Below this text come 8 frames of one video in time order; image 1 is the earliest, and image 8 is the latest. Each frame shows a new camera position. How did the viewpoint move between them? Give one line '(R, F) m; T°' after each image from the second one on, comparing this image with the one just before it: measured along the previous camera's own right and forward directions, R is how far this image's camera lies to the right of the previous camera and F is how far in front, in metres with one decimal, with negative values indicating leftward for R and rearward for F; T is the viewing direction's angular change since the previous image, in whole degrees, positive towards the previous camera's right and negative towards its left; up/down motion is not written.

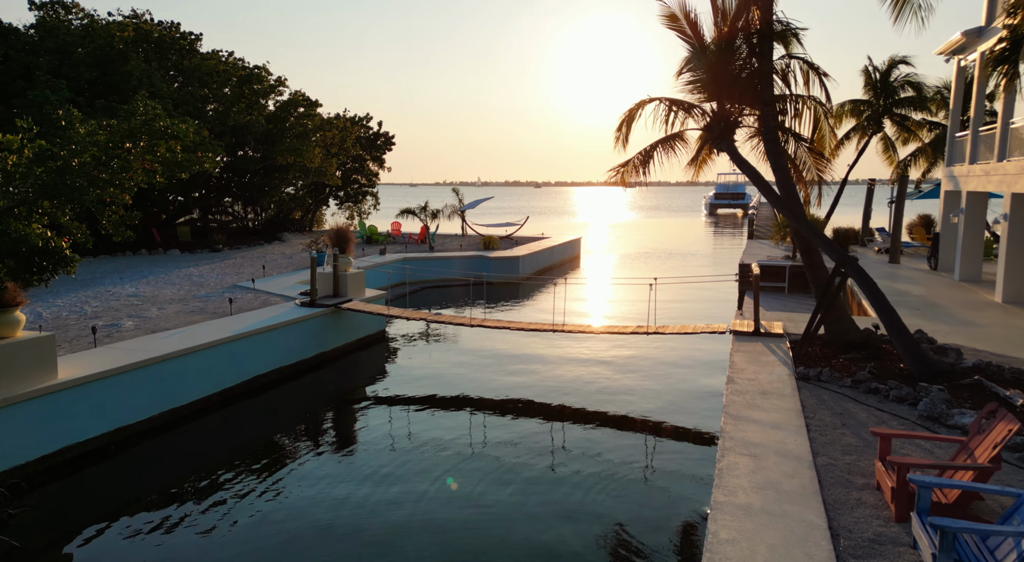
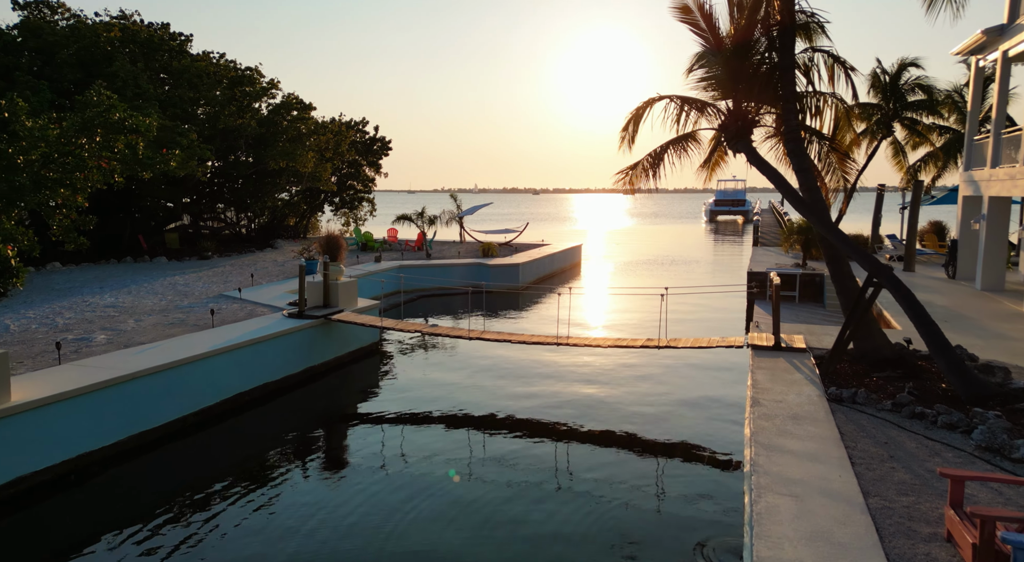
(0.0, +0.6) m; 0°
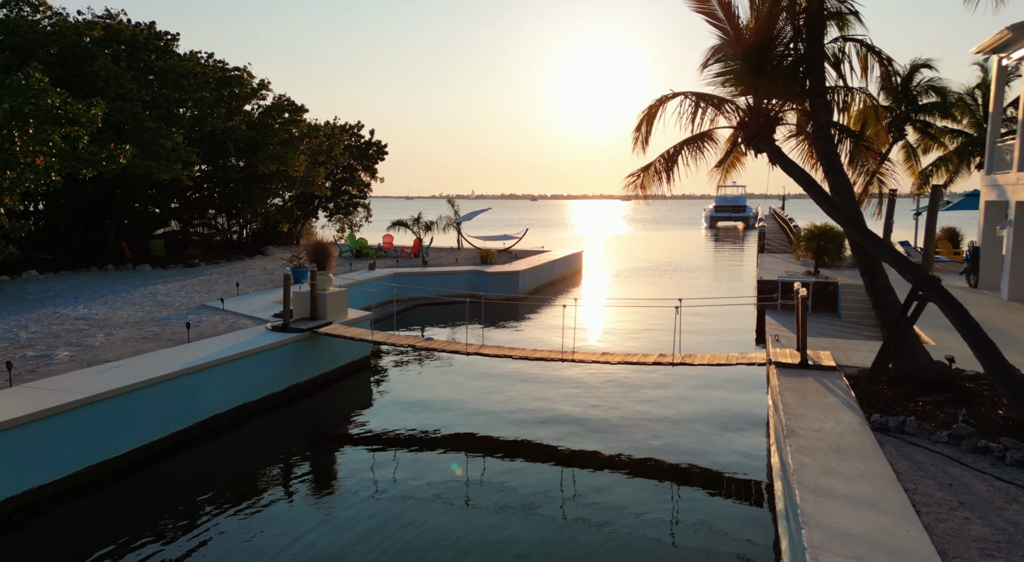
(0.0, +0.7) m; 0°
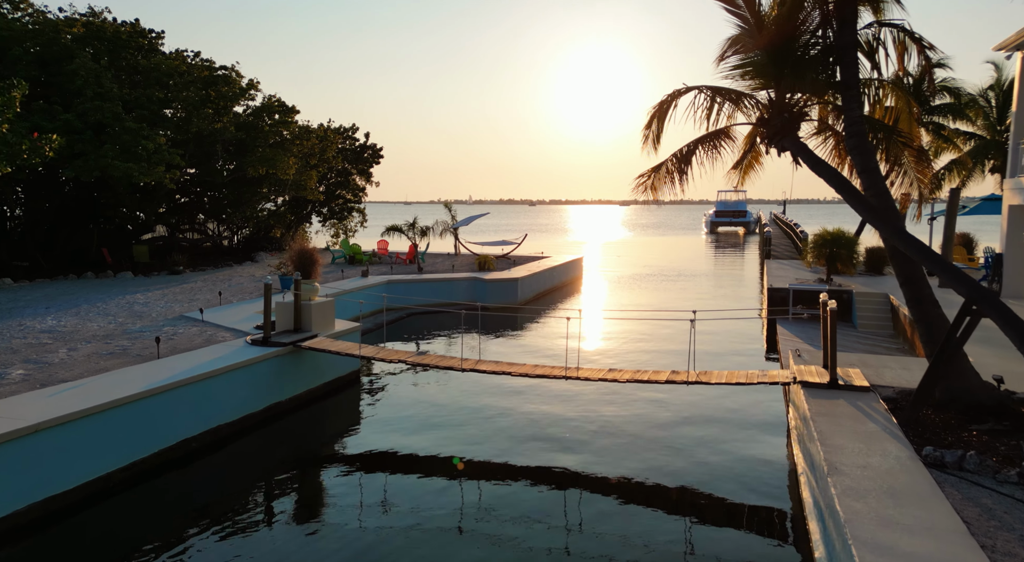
(0.0, +0.7) m; 0°
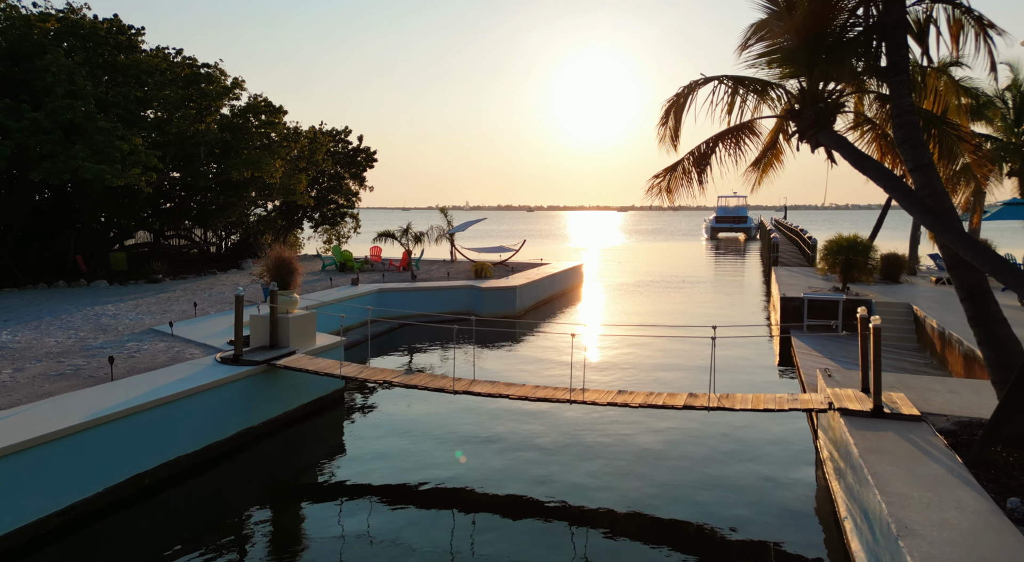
(0.0, +0.9) m; 0°
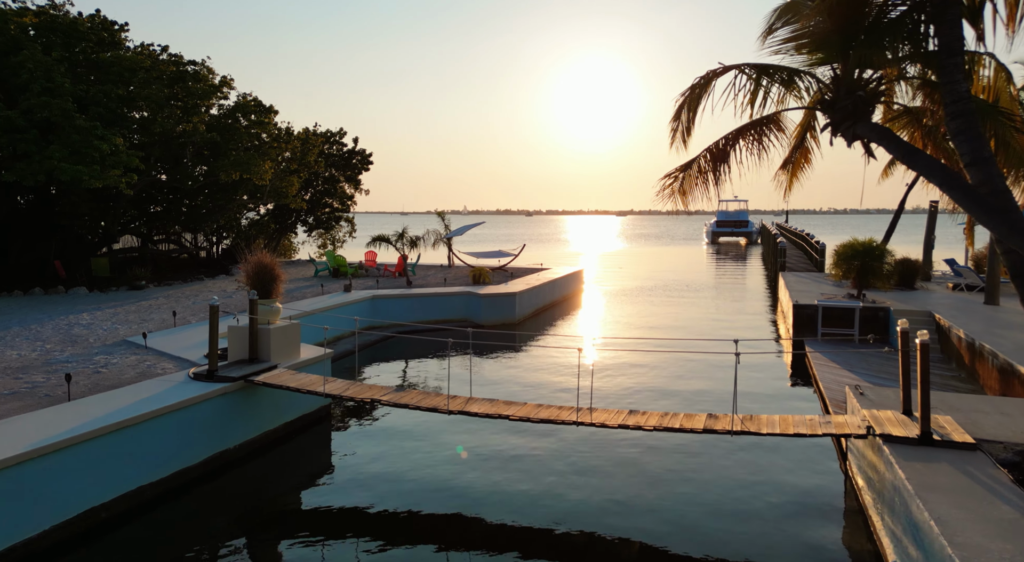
(0.0, +0.7) m; 0°
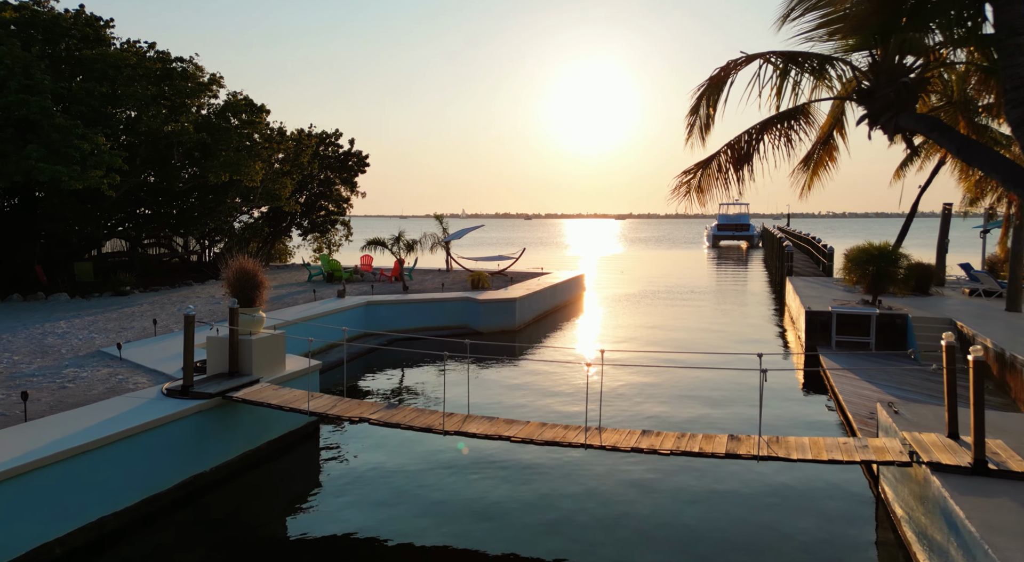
(0.0, +0.6) m; 0°
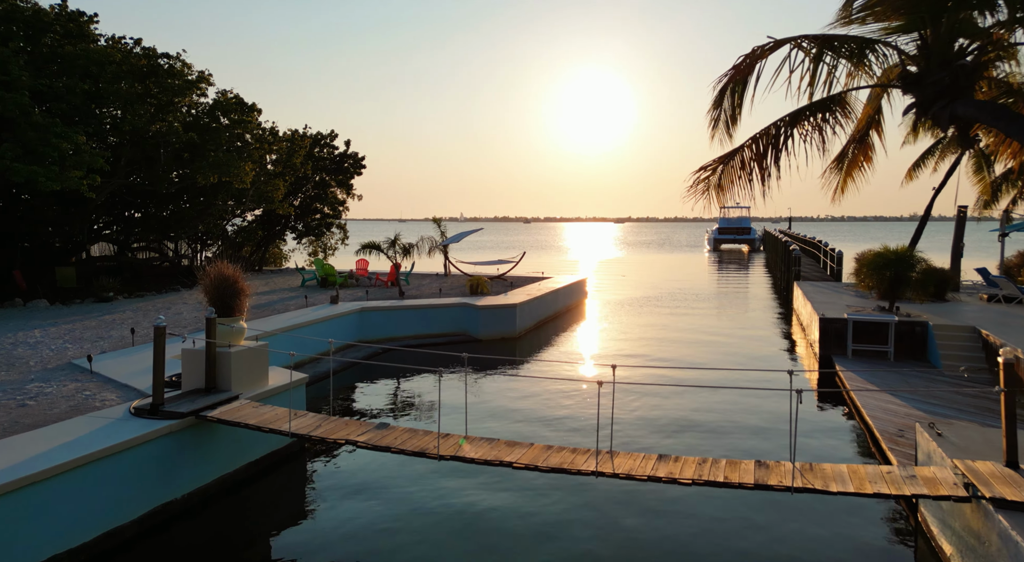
(0.0, +0.6) m; 0°
